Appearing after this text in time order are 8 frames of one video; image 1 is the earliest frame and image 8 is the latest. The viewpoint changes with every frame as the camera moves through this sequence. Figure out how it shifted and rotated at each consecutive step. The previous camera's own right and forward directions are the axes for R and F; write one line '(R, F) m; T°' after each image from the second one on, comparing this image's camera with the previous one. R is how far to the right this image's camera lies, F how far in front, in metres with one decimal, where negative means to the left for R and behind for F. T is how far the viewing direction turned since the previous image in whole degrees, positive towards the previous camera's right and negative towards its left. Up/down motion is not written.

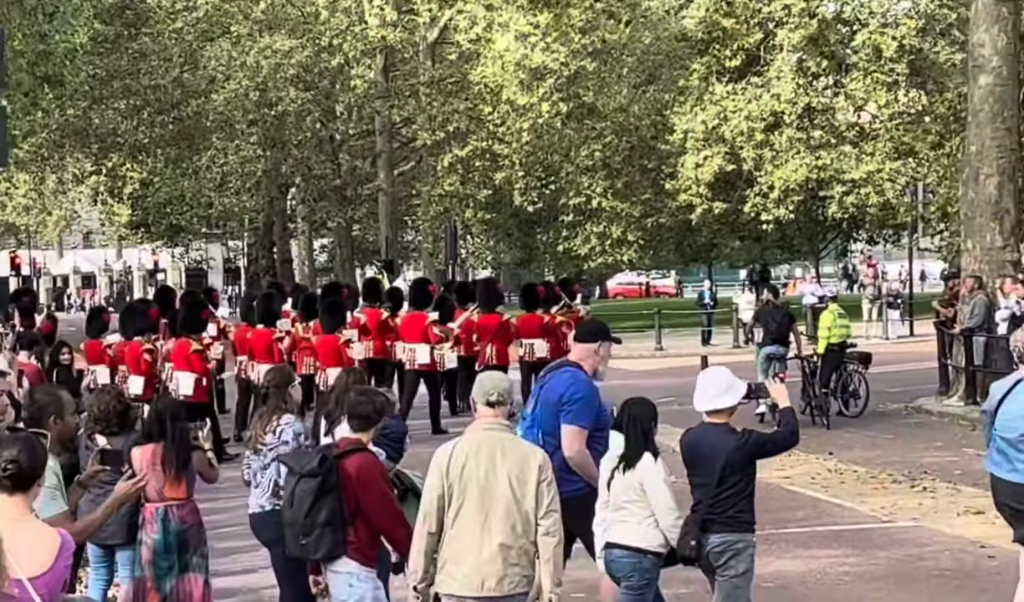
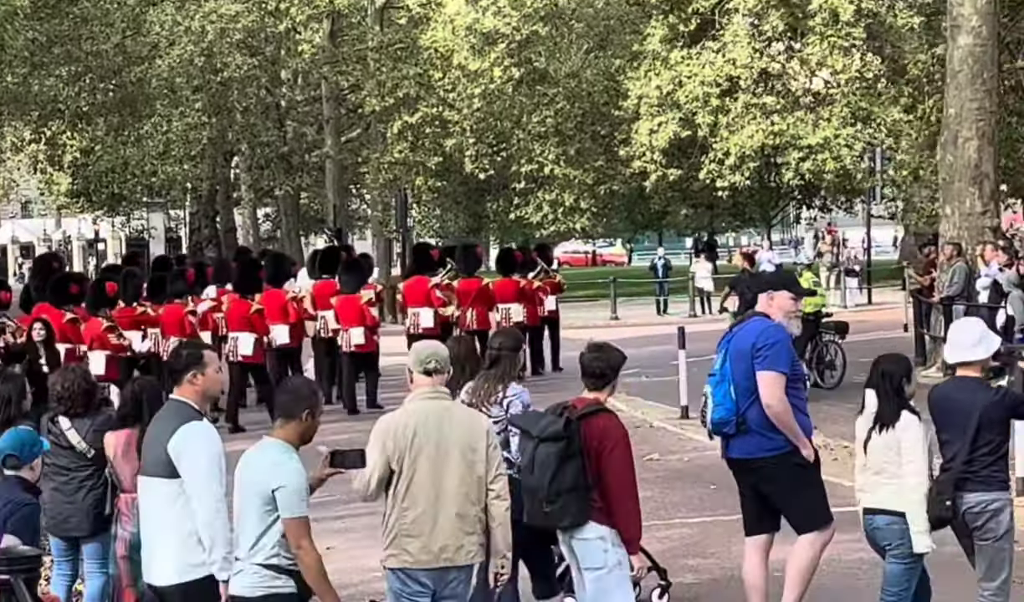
(-0.2, +0.6) m; +1°
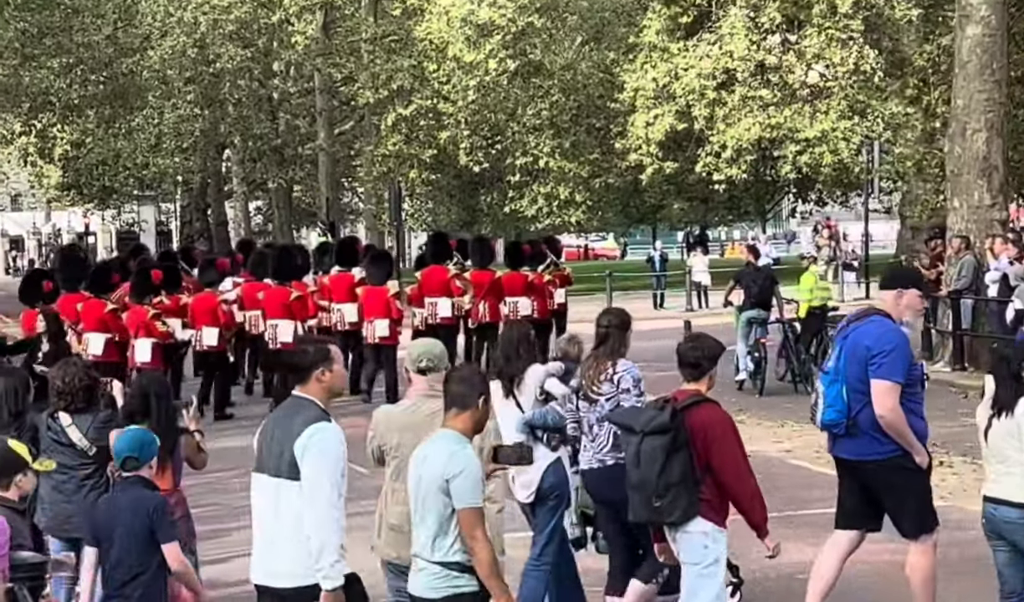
(-0.1, +0.3) m; 0°
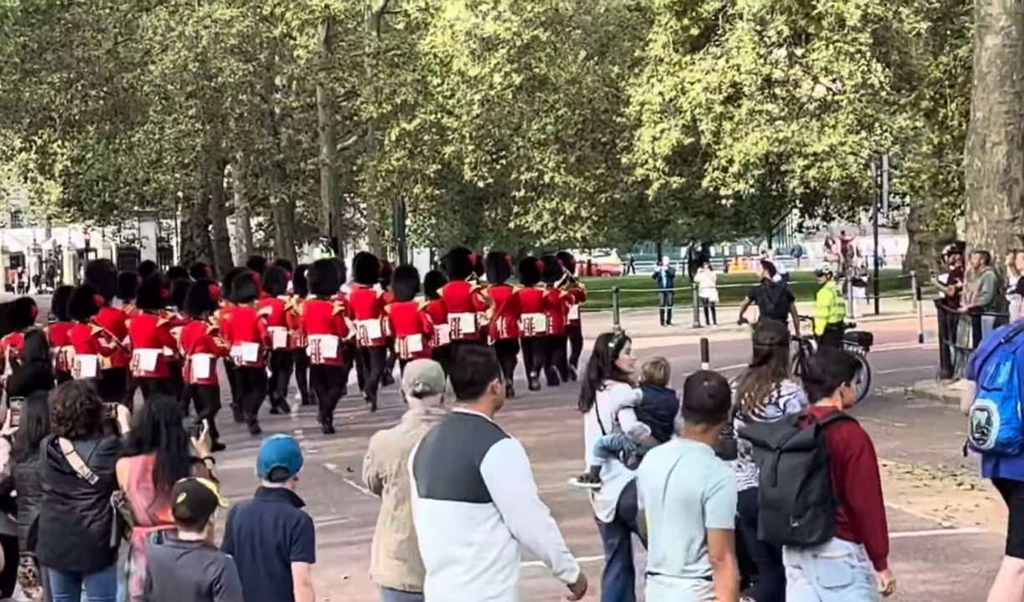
(-0.1, +0.3) m; 0°
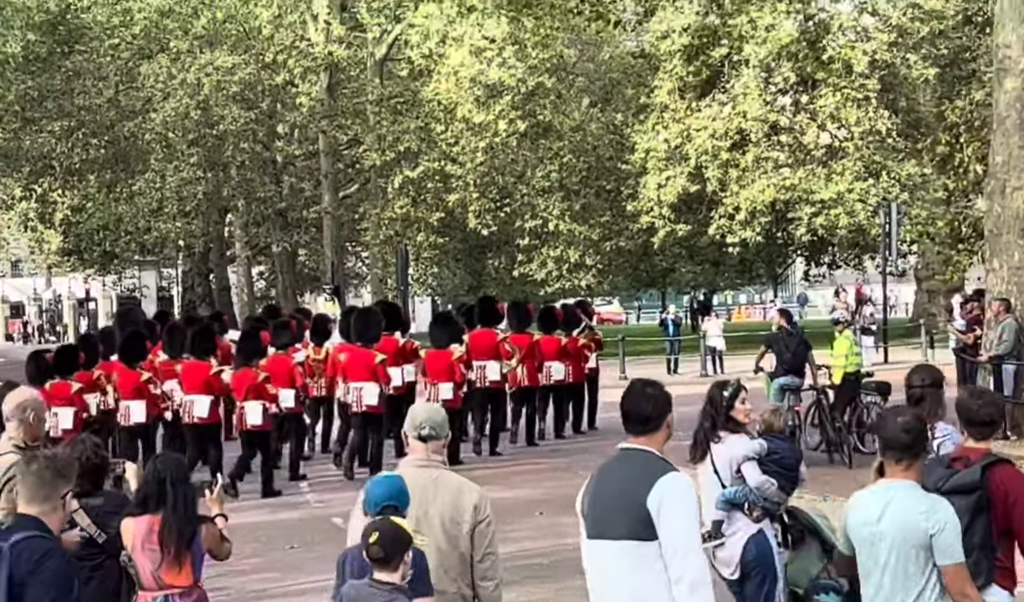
(-0.1, +0.3) m; 0°
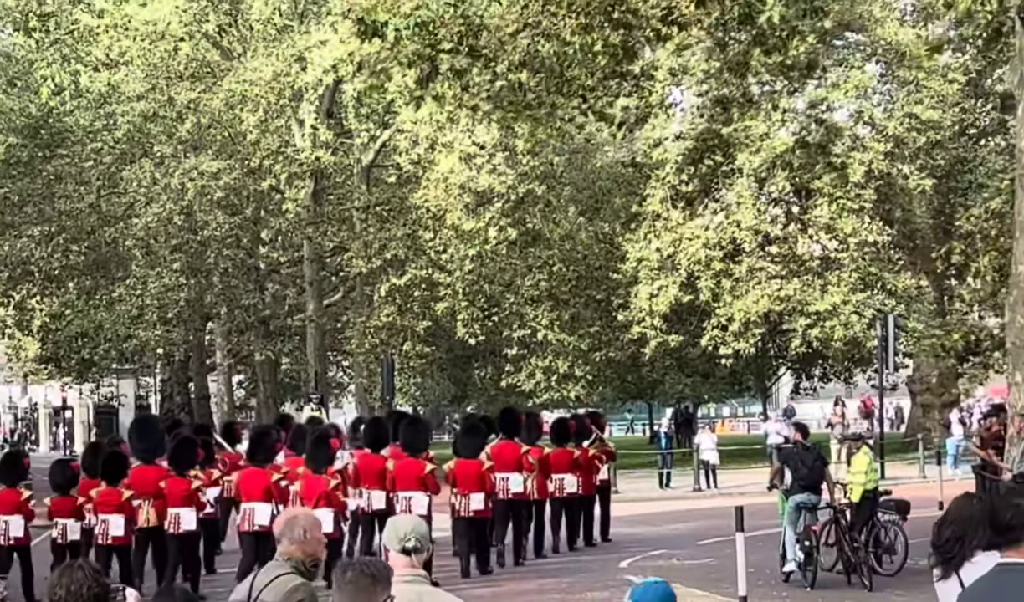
(-0.2, +0.6) m; +1°
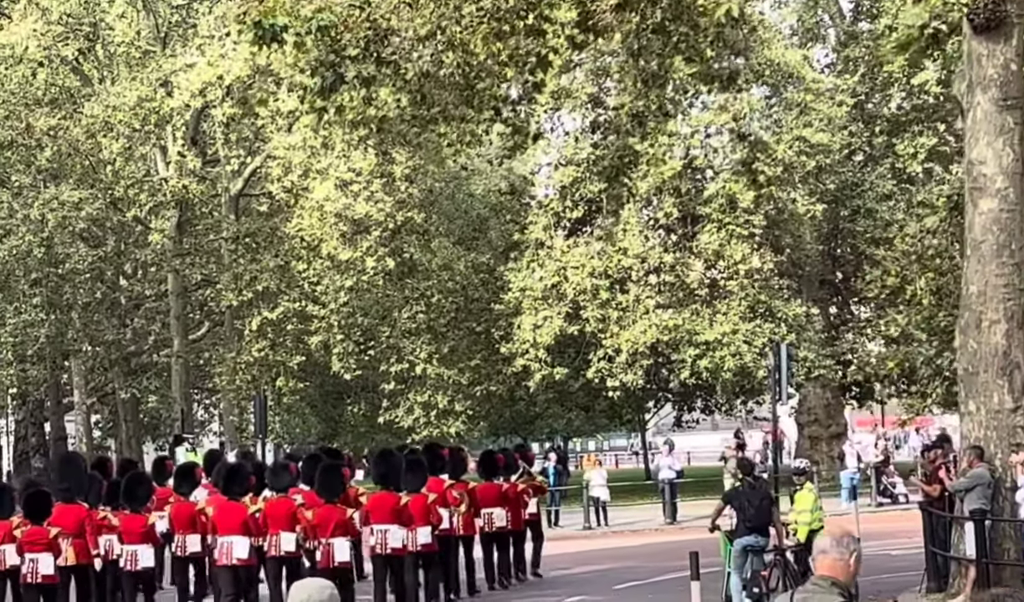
(-0.4, +1.2) m; +4°
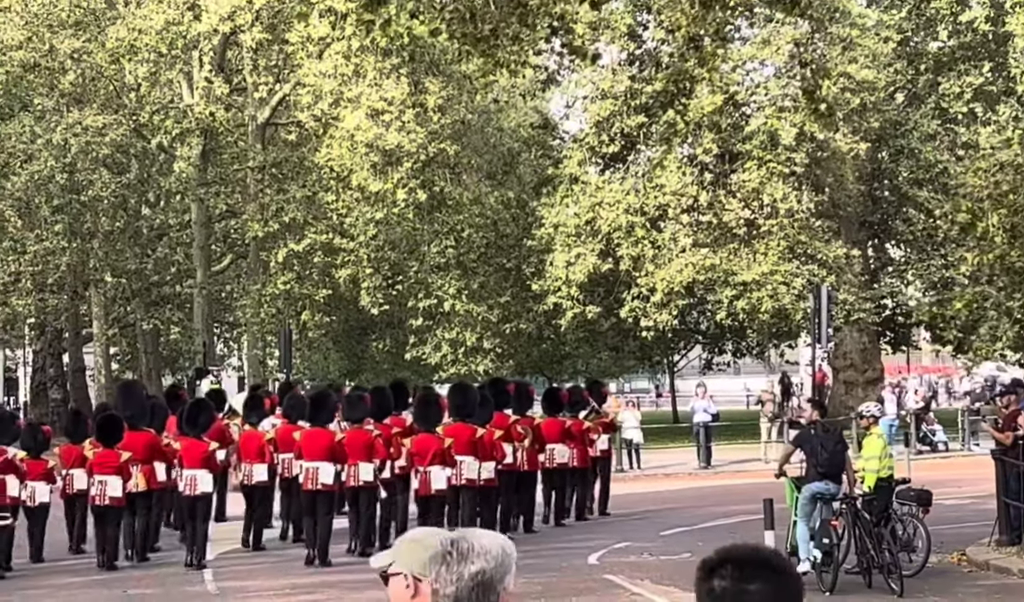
(-0.2, +0.7) m; 0°
